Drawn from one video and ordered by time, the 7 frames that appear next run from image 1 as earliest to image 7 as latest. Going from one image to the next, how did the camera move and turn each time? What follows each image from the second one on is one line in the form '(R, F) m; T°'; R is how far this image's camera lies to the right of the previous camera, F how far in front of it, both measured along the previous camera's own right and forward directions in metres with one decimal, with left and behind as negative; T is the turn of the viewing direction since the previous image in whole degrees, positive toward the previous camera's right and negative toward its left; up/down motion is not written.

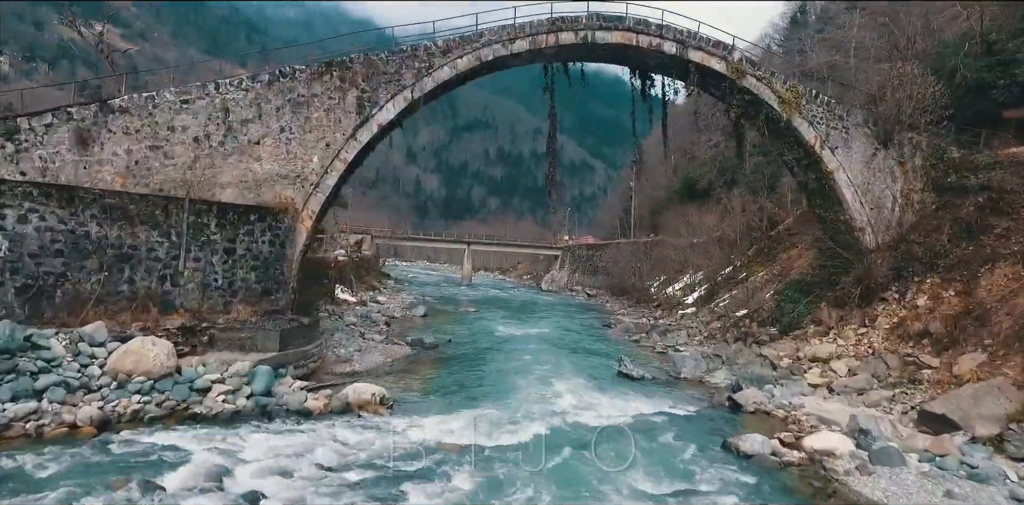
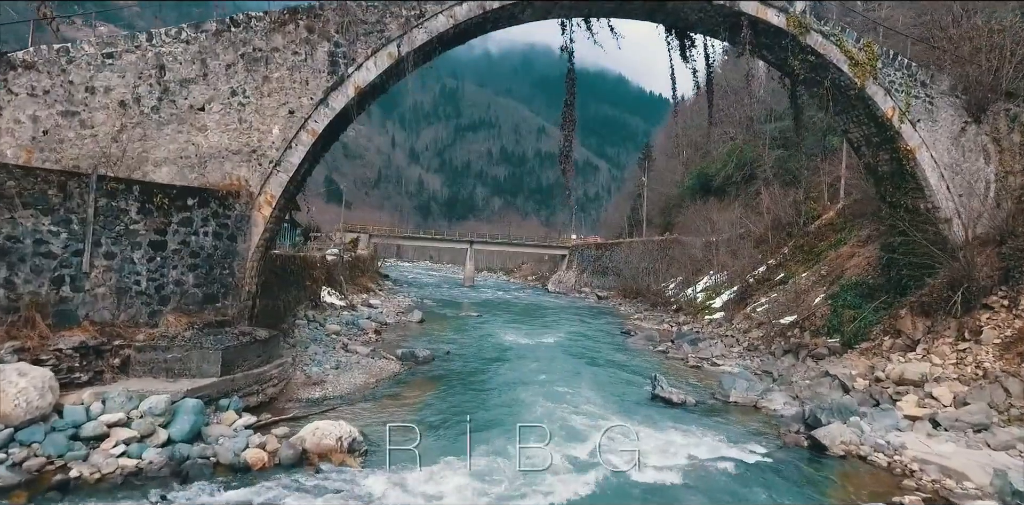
(-0.2, +2.7) m; 0°
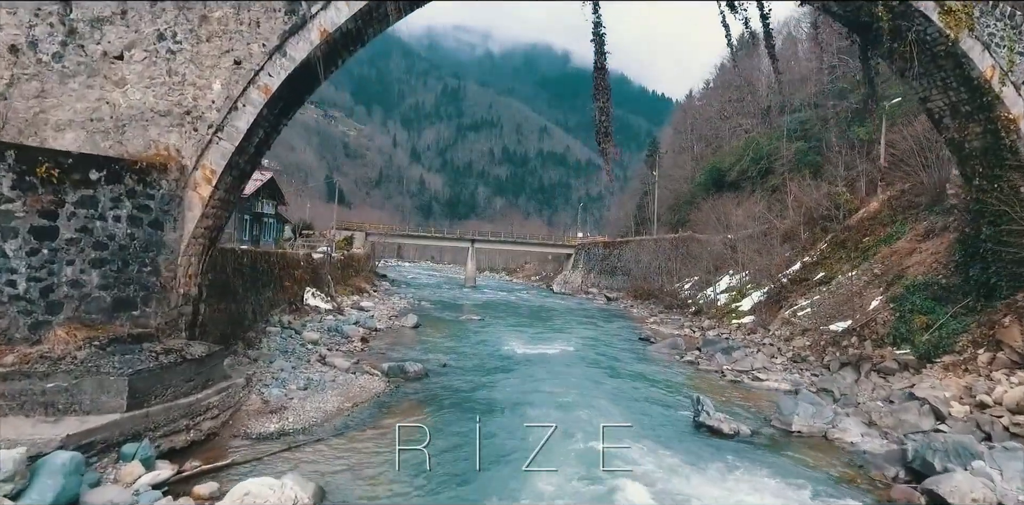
(-0.1, +2.3) m; 0°
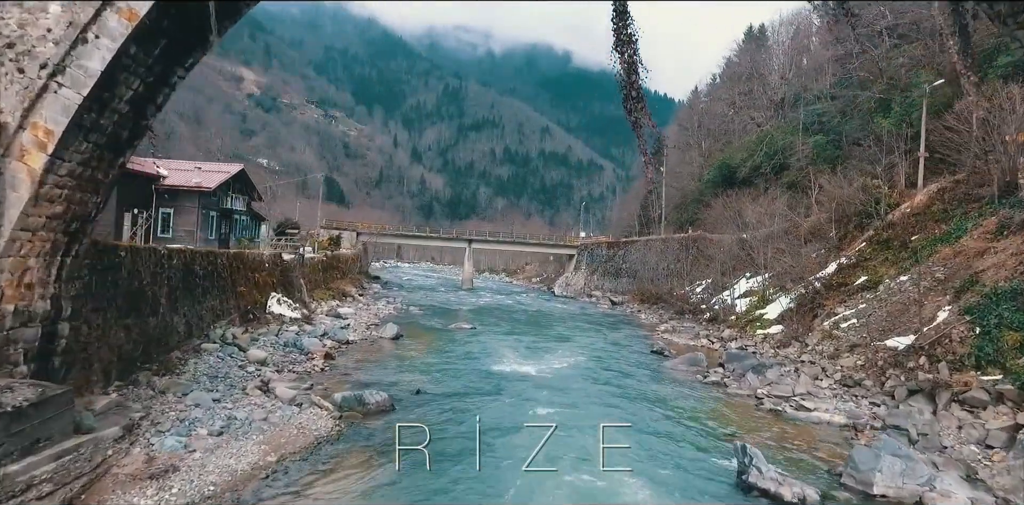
(+0.2, +2.5) m; 0°
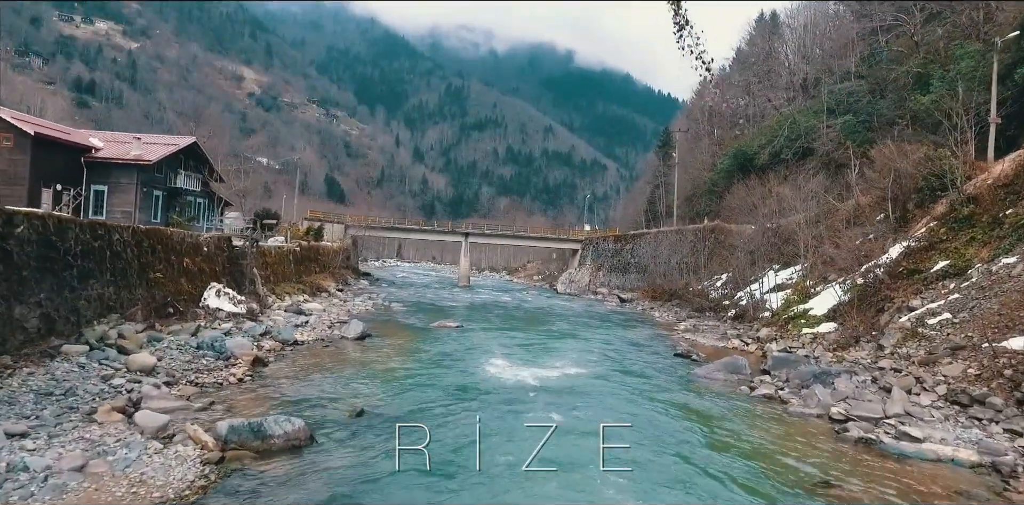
(+0.3, +3.2) m; 0°
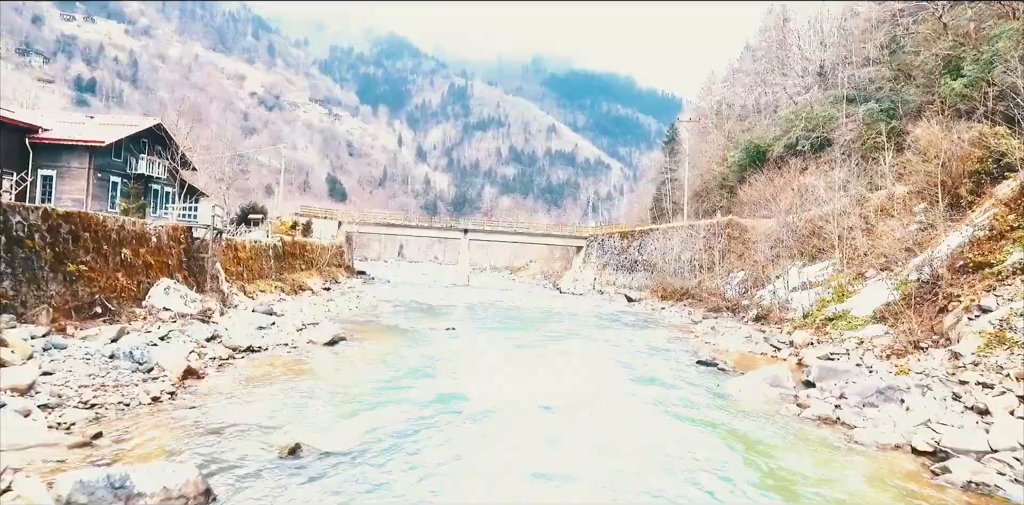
(+0.1, +2.0) m; 0°
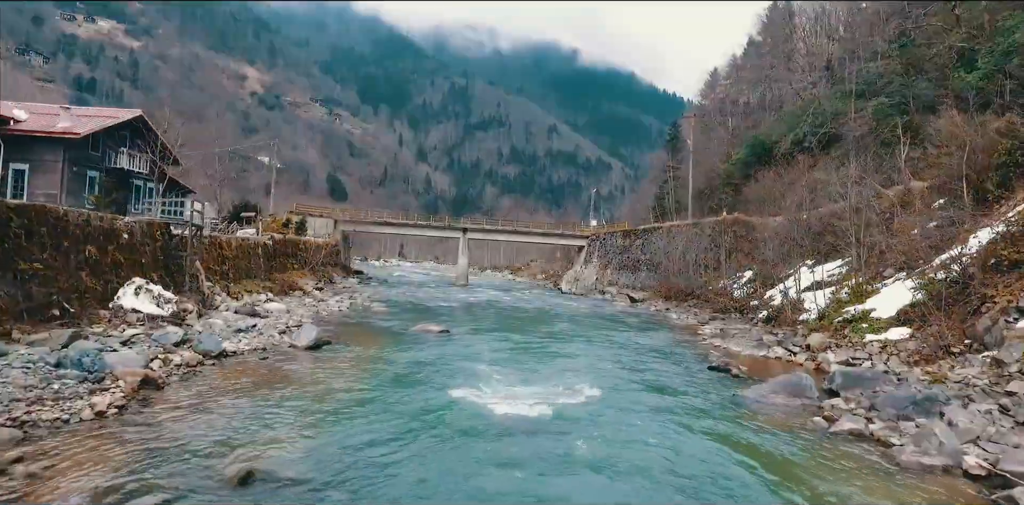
(+0.1, +0.9) m; 0°
